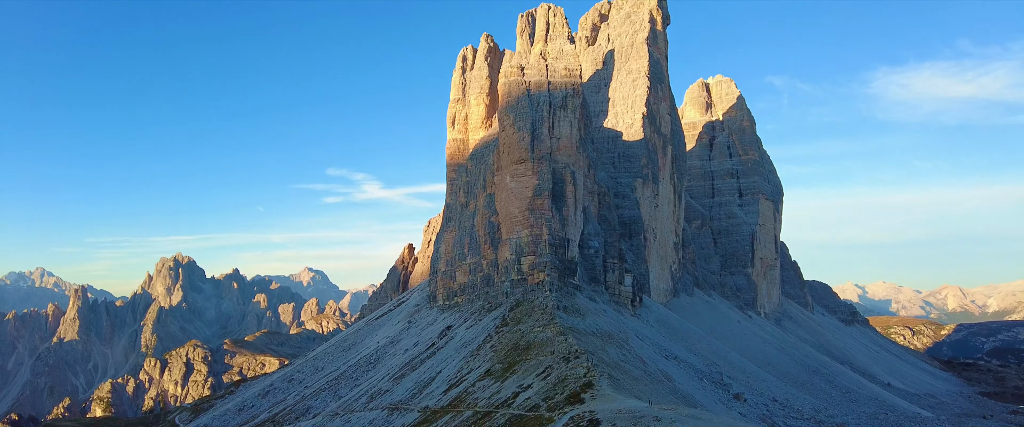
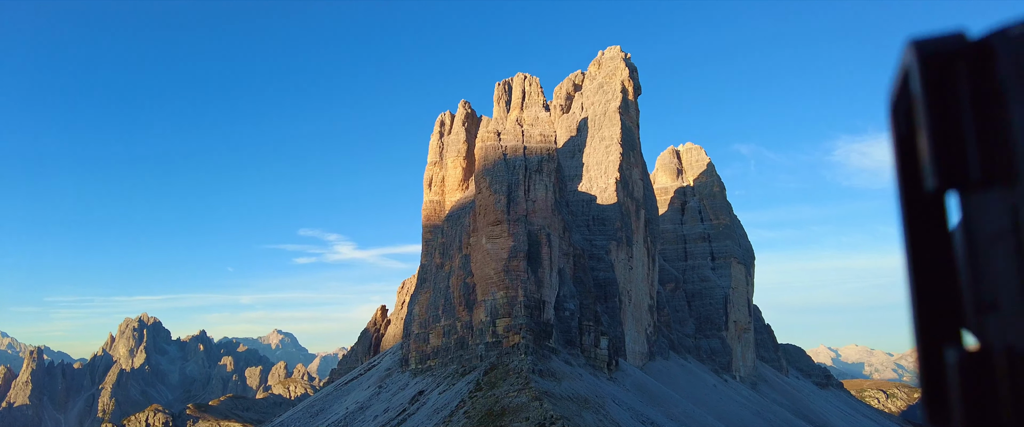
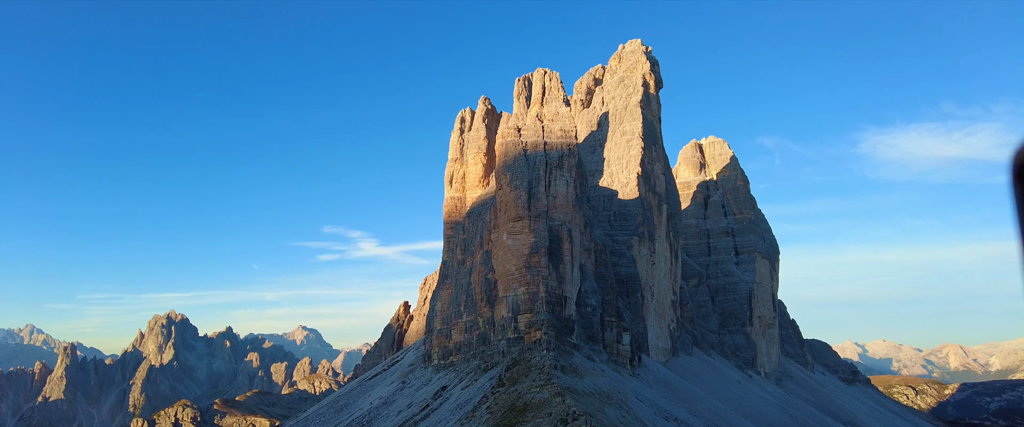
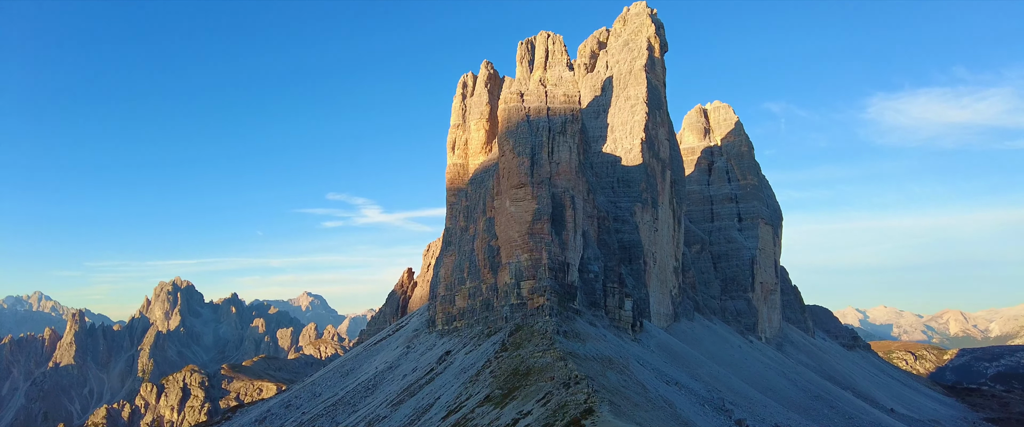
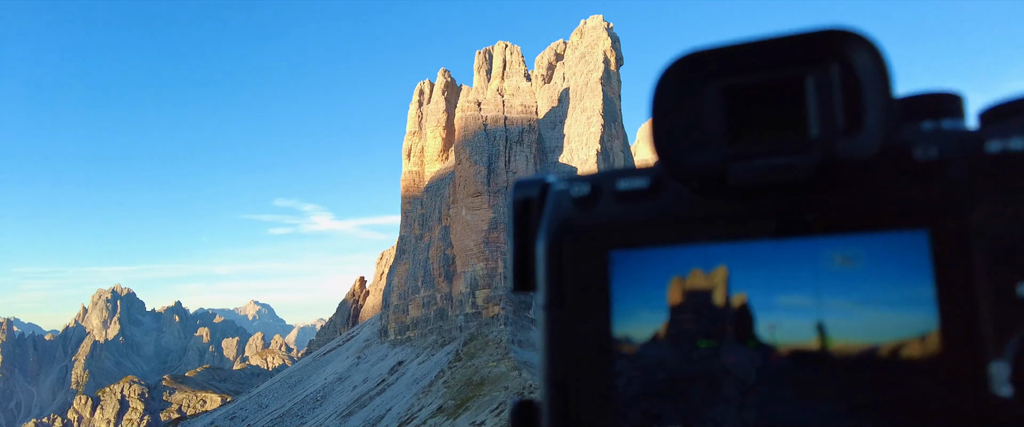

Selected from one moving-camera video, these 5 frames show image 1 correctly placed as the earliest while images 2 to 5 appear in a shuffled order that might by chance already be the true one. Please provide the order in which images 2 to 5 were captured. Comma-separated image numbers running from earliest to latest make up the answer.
4, 3, 2, 5
